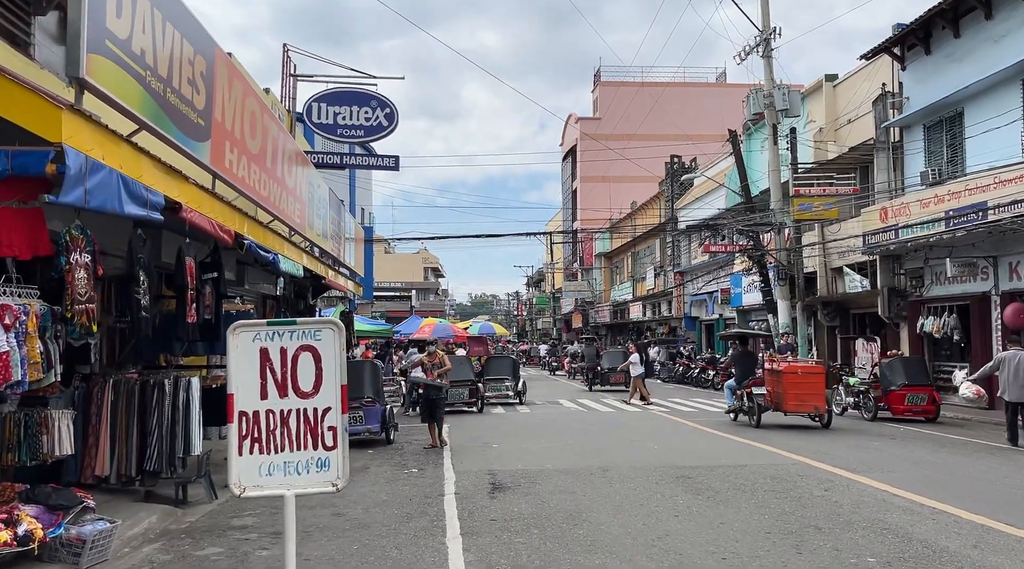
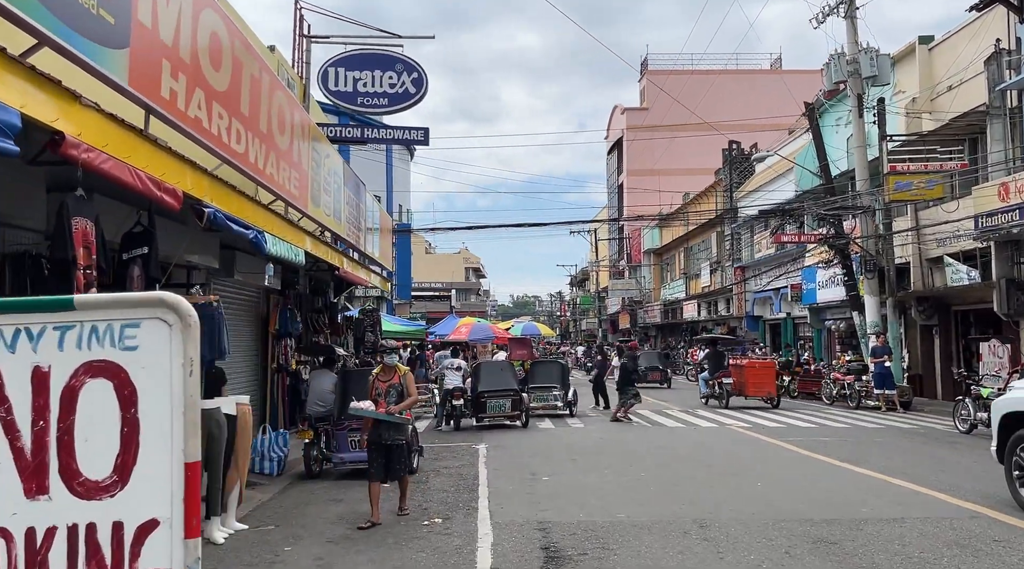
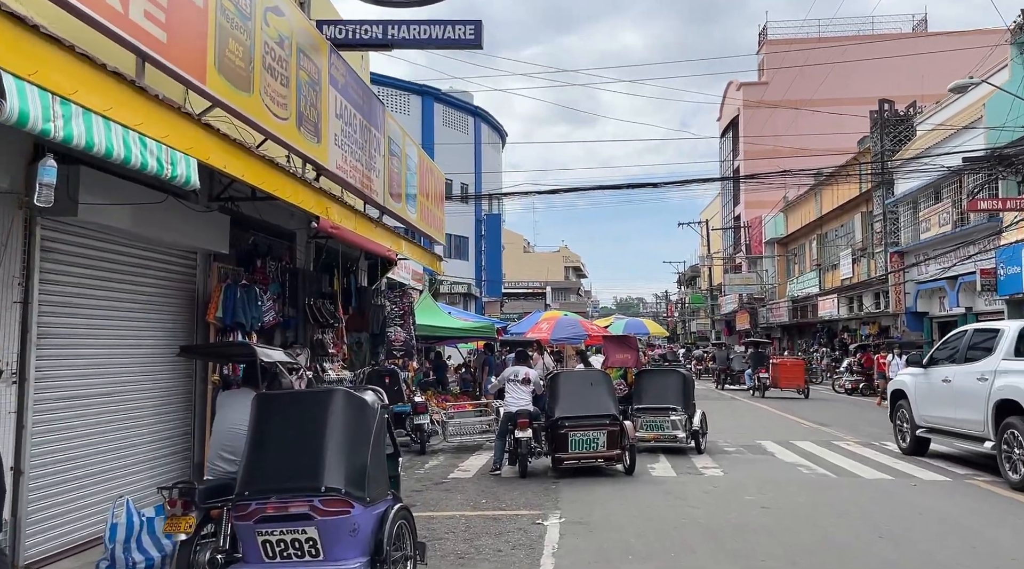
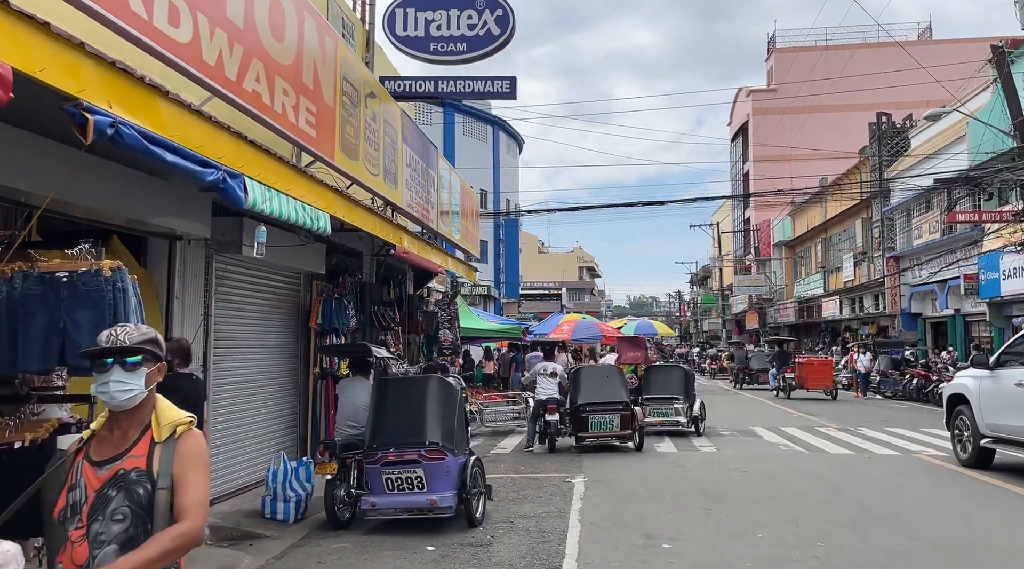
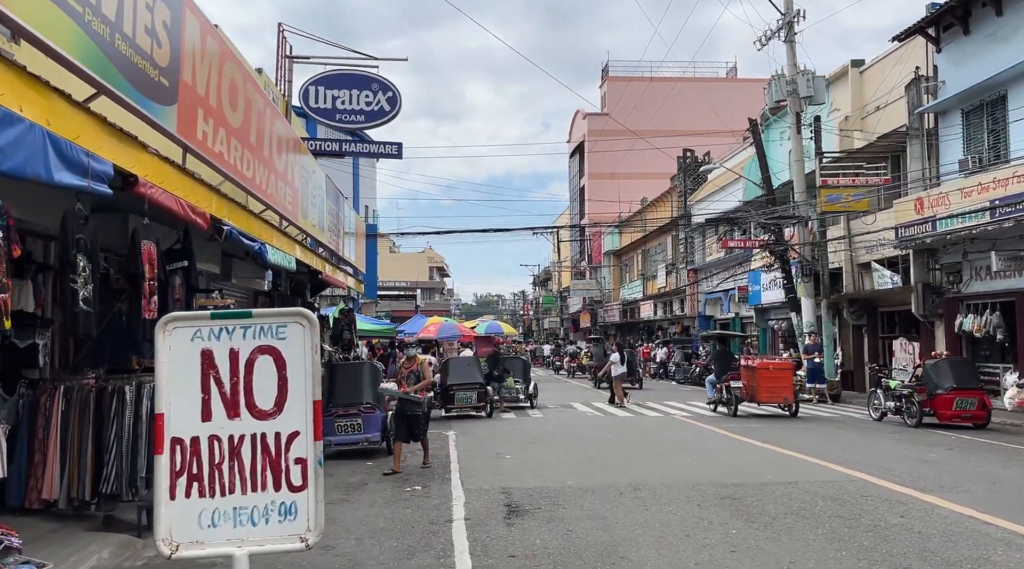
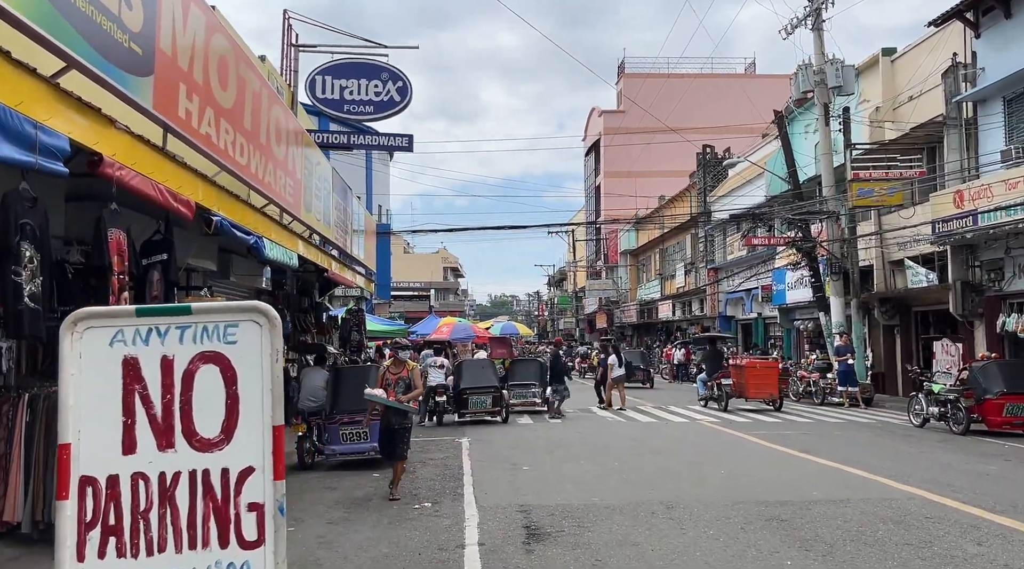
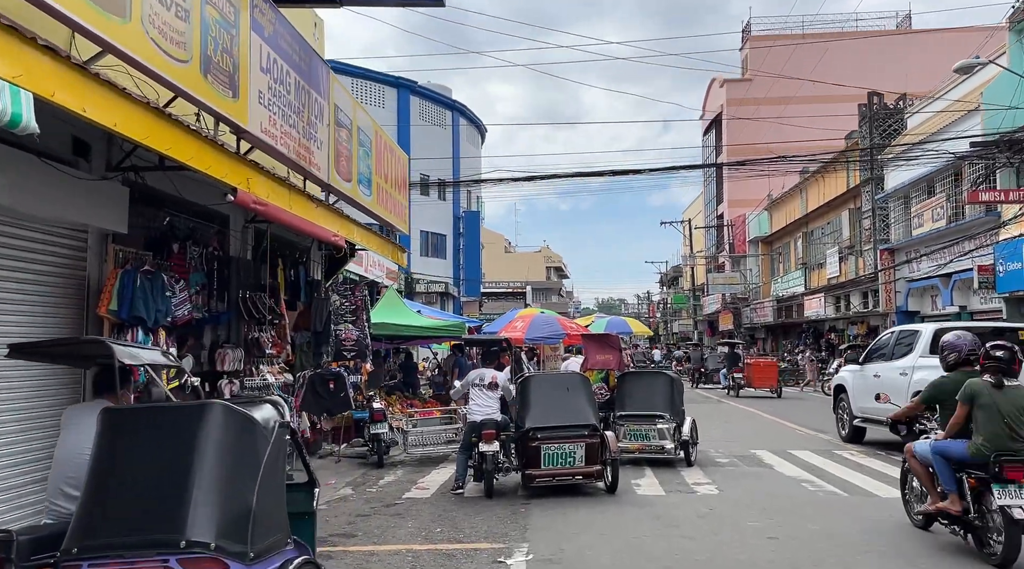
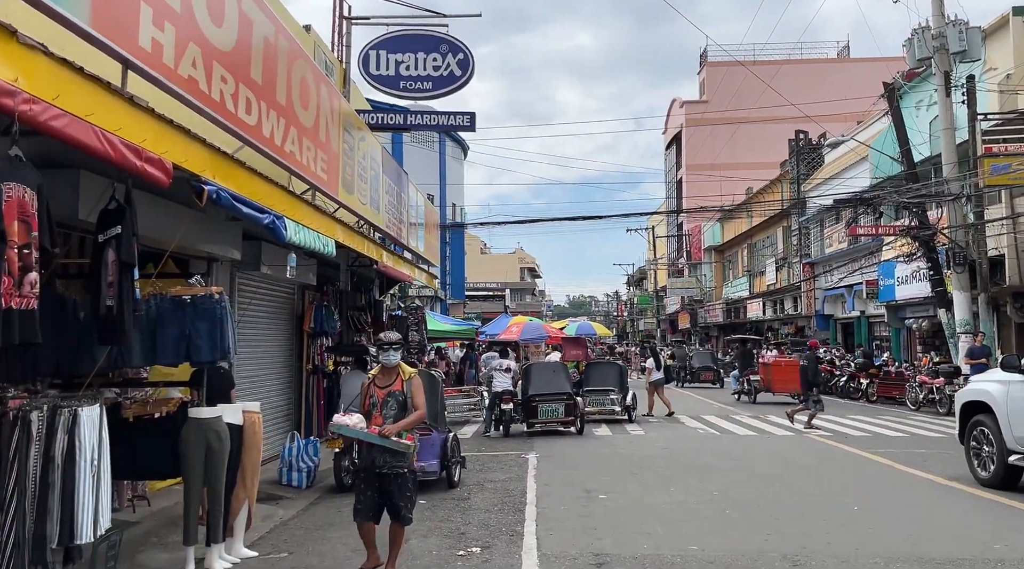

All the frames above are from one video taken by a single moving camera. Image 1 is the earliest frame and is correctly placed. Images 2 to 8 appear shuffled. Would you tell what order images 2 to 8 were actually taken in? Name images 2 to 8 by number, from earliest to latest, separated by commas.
5, 6, 2, 8, 4, 3, 7
